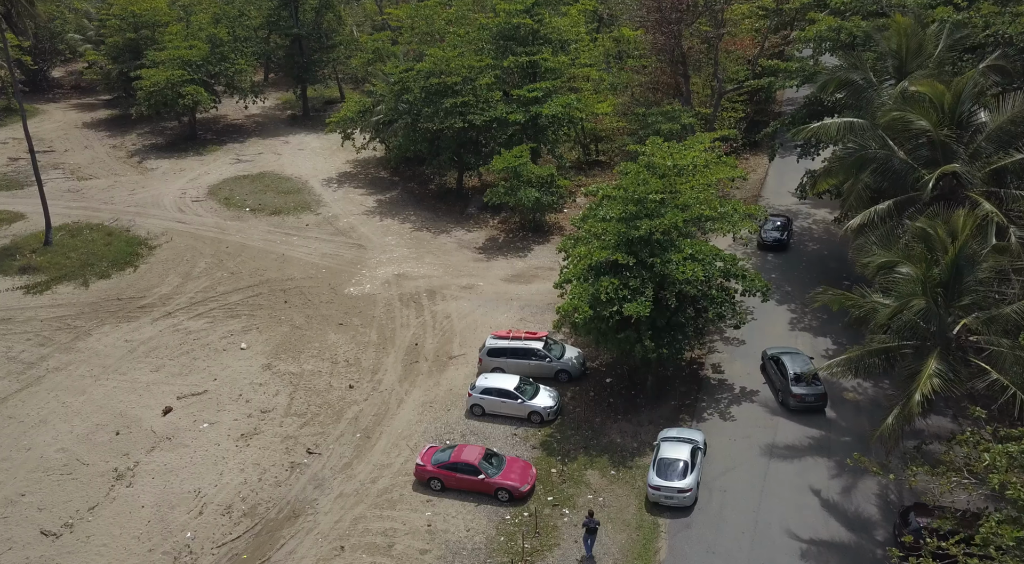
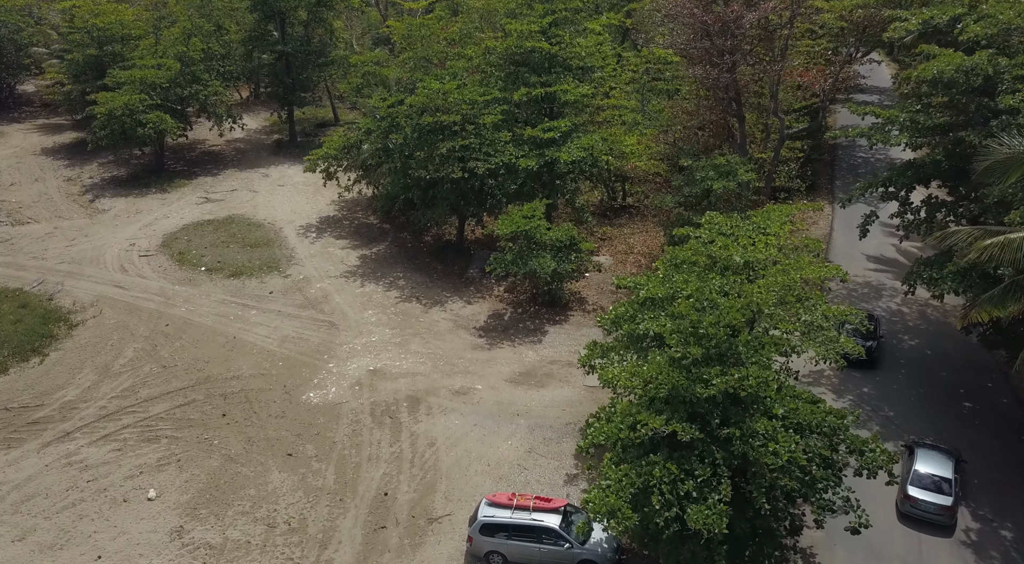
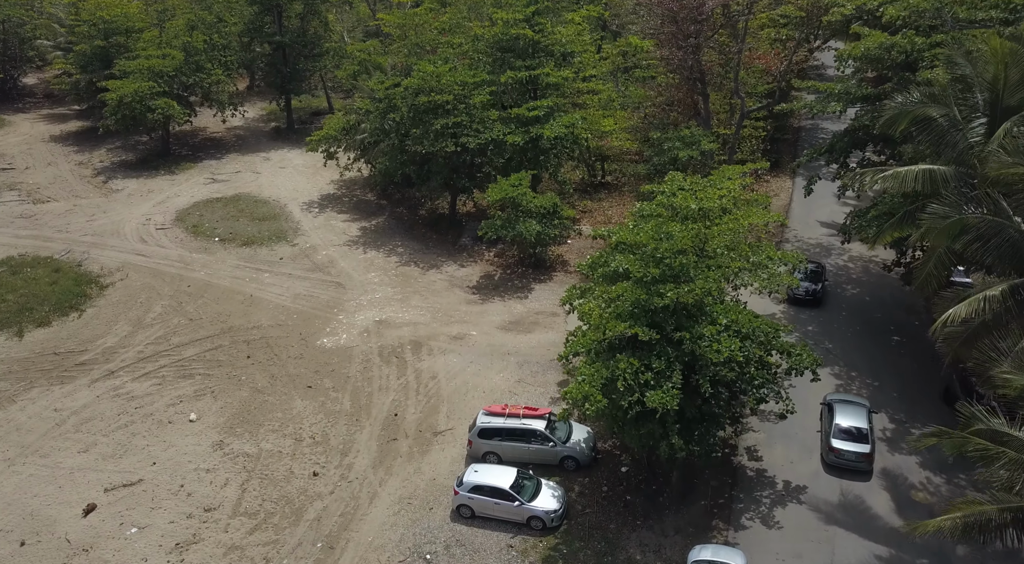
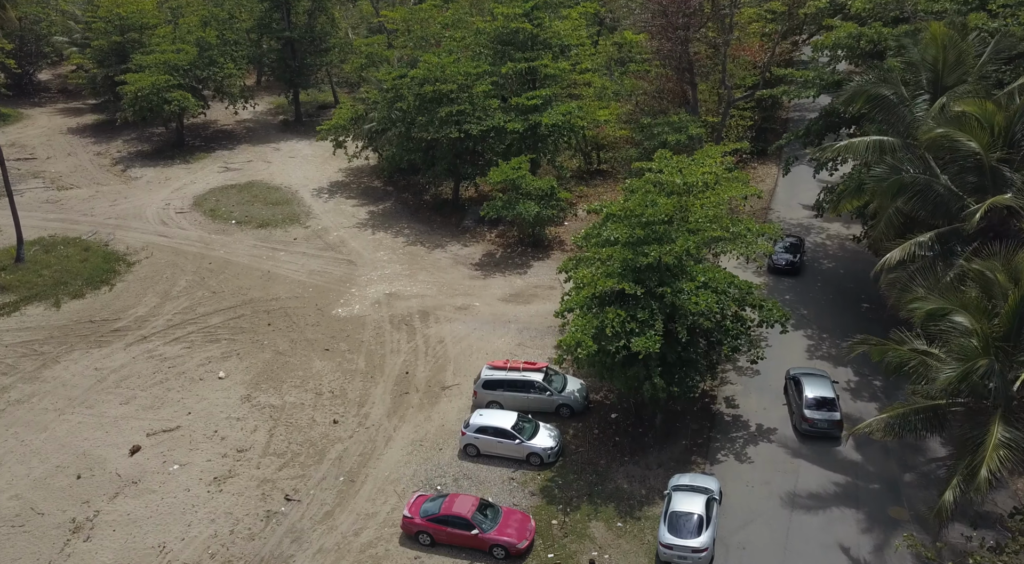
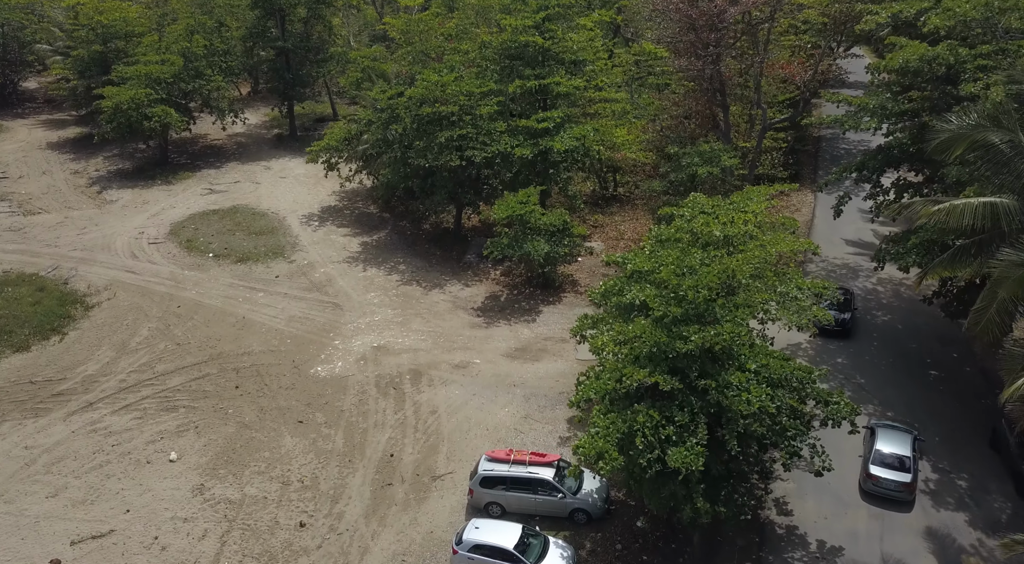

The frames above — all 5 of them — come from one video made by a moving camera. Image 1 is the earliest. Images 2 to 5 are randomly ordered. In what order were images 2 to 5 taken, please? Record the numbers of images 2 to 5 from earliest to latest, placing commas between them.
4, 3, 5, 2
